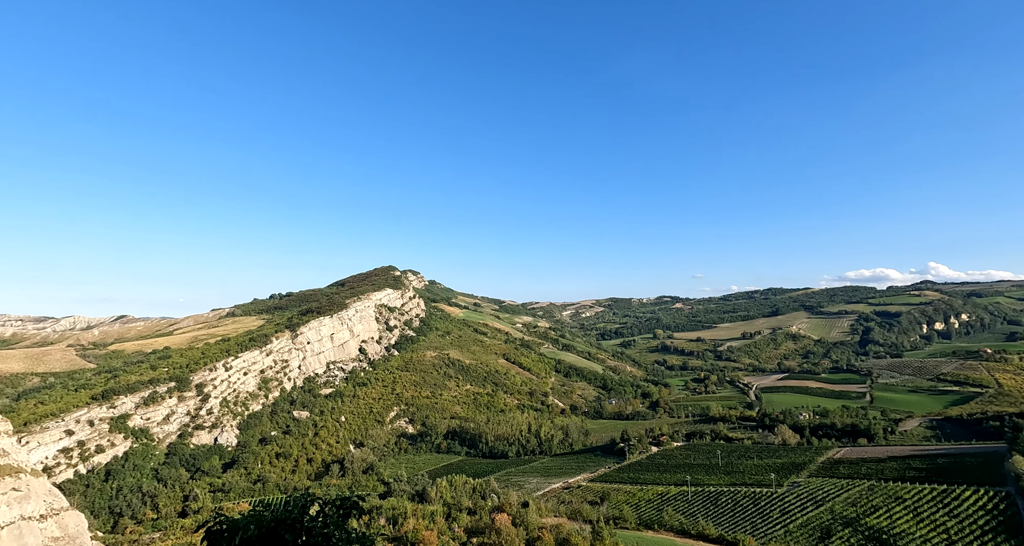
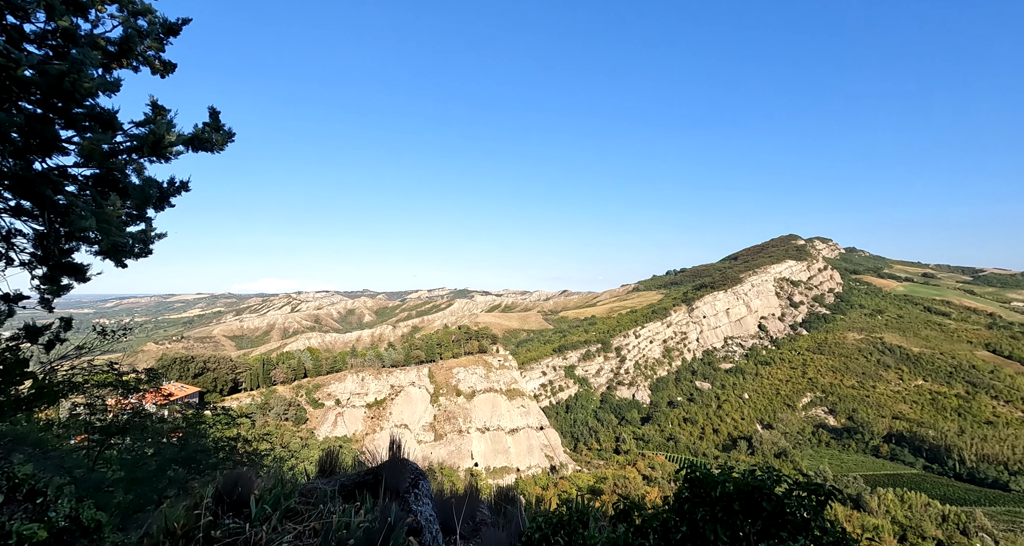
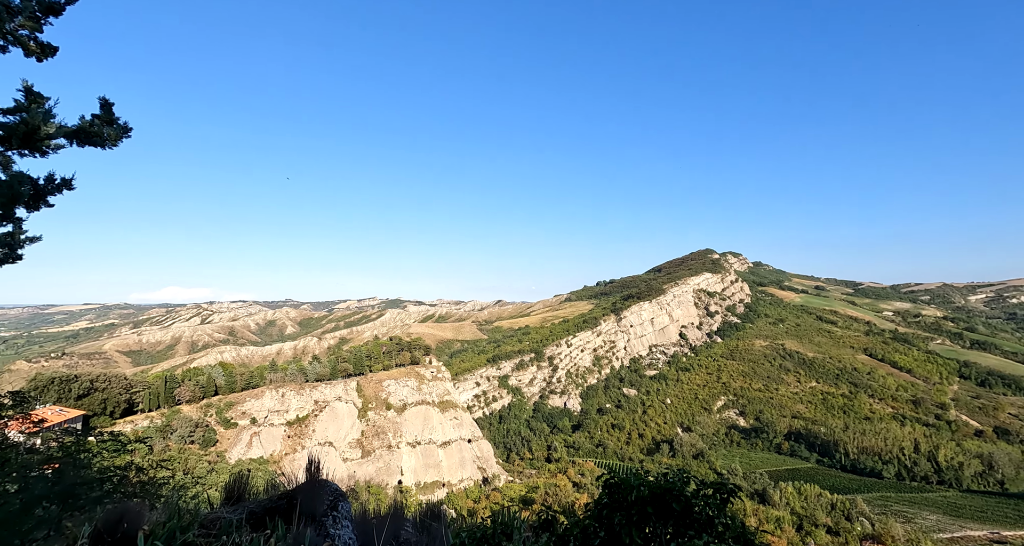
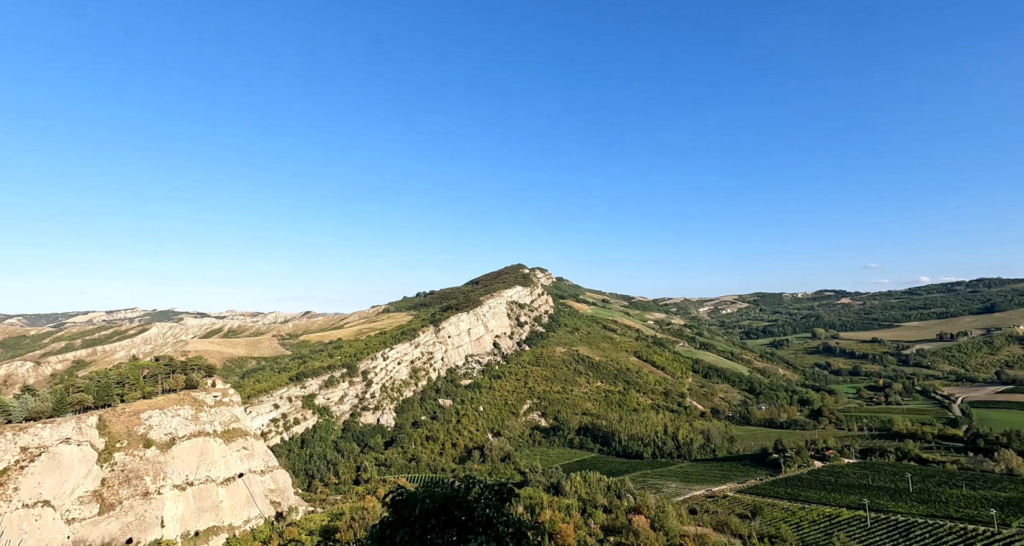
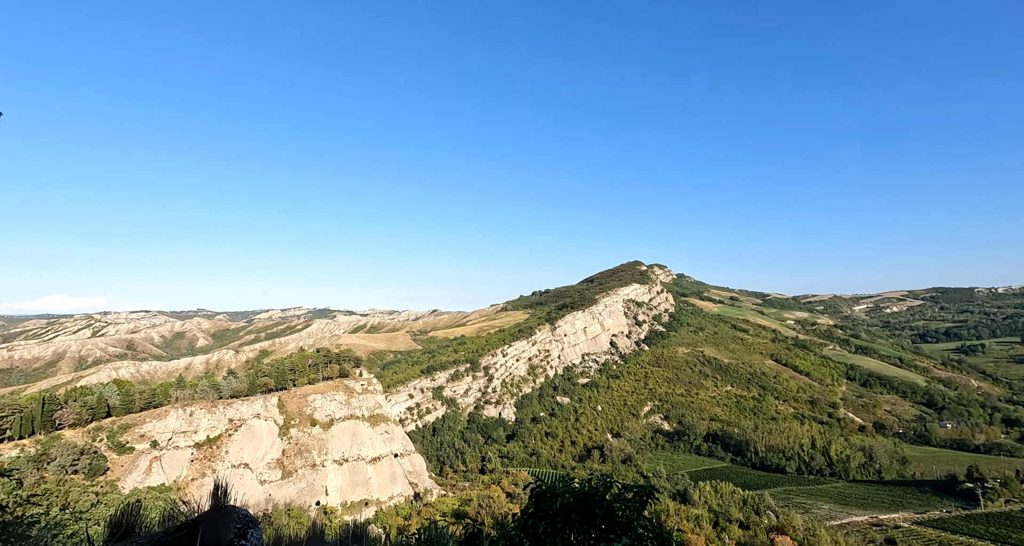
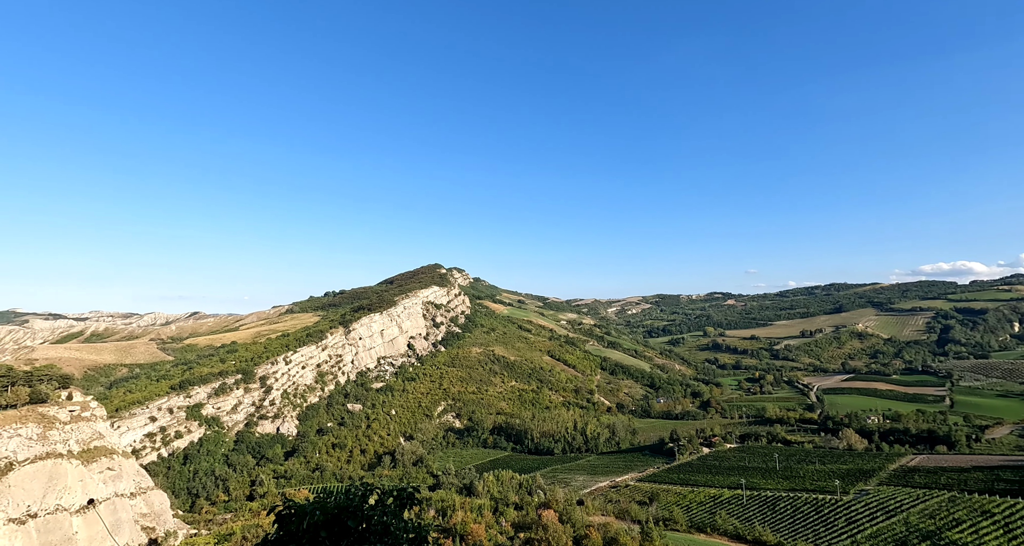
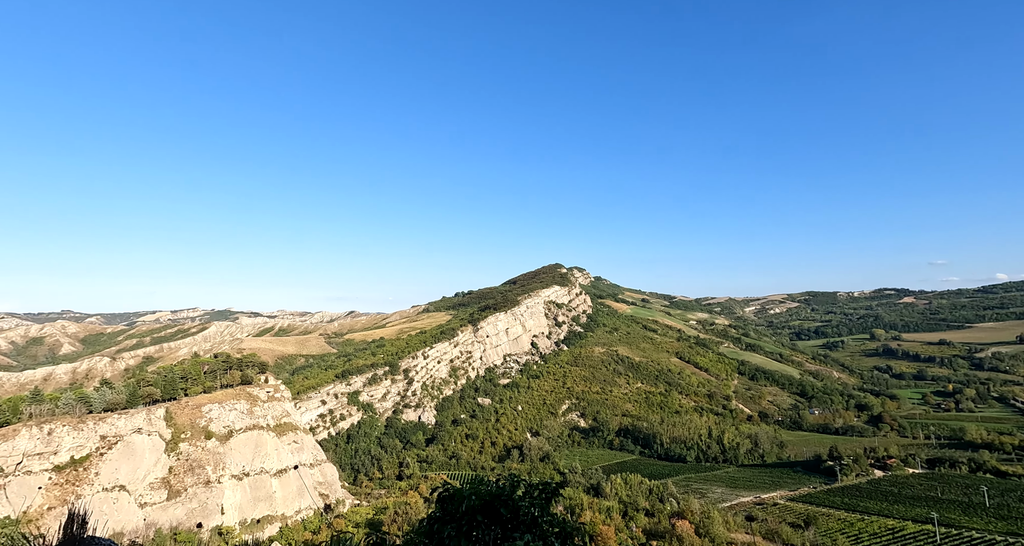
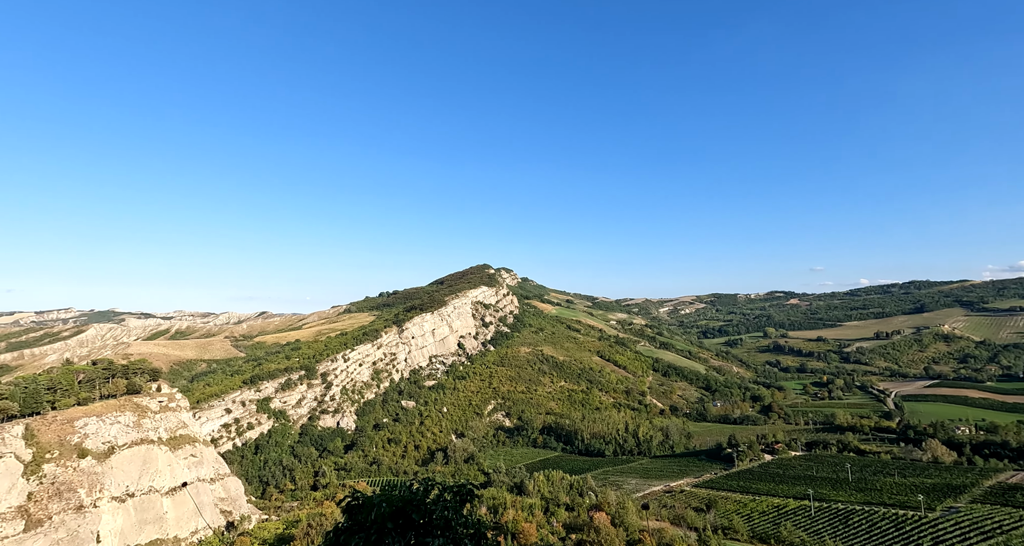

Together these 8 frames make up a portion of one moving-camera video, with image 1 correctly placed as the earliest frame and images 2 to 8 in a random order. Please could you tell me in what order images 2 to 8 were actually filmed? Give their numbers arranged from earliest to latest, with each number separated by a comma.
6, 8, 4, 7, 5, 3, 2
